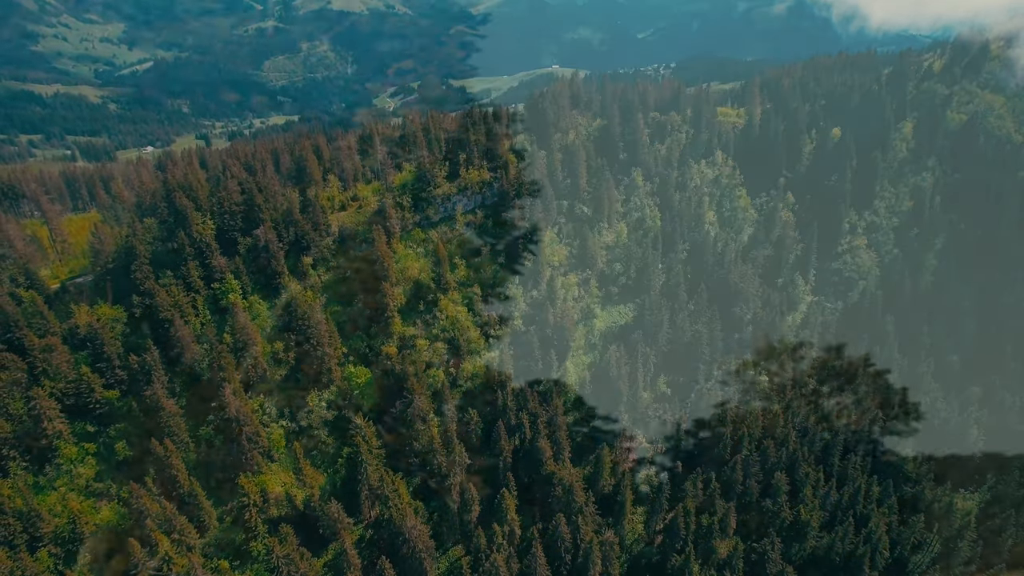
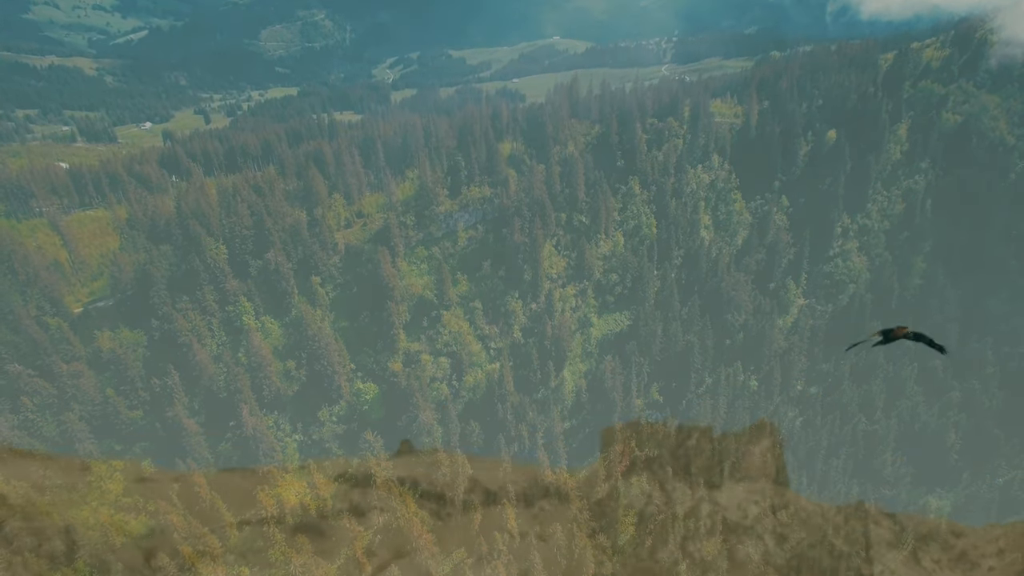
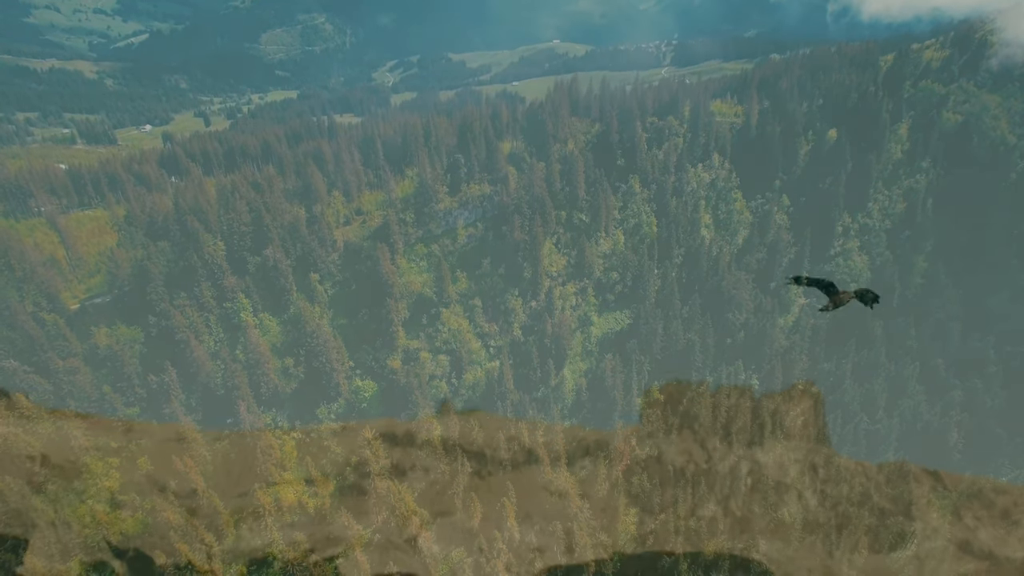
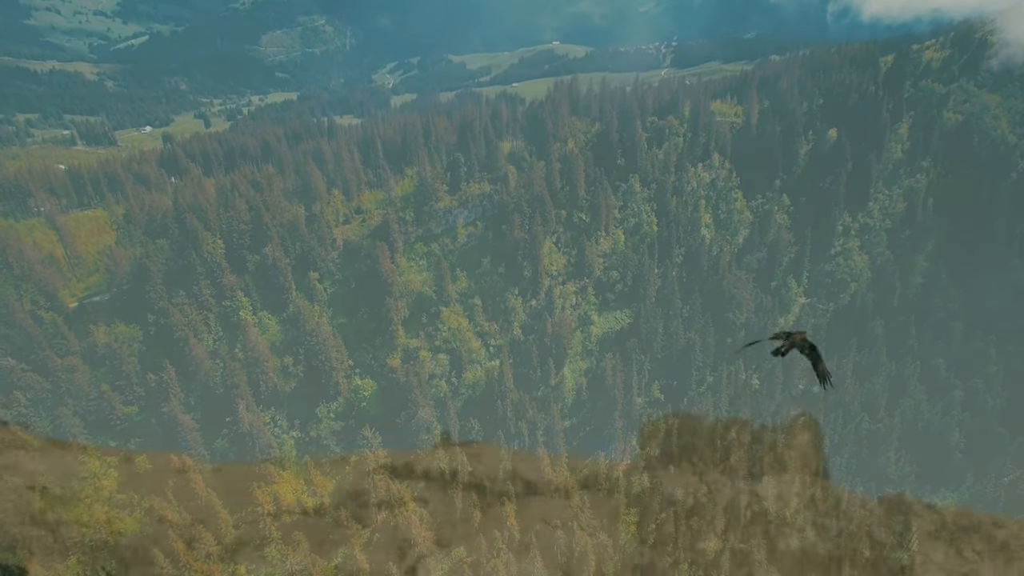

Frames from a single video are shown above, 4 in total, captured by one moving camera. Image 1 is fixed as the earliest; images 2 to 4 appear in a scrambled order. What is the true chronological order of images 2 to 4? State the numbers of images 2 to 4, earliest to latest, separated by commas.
4, 3, 2
